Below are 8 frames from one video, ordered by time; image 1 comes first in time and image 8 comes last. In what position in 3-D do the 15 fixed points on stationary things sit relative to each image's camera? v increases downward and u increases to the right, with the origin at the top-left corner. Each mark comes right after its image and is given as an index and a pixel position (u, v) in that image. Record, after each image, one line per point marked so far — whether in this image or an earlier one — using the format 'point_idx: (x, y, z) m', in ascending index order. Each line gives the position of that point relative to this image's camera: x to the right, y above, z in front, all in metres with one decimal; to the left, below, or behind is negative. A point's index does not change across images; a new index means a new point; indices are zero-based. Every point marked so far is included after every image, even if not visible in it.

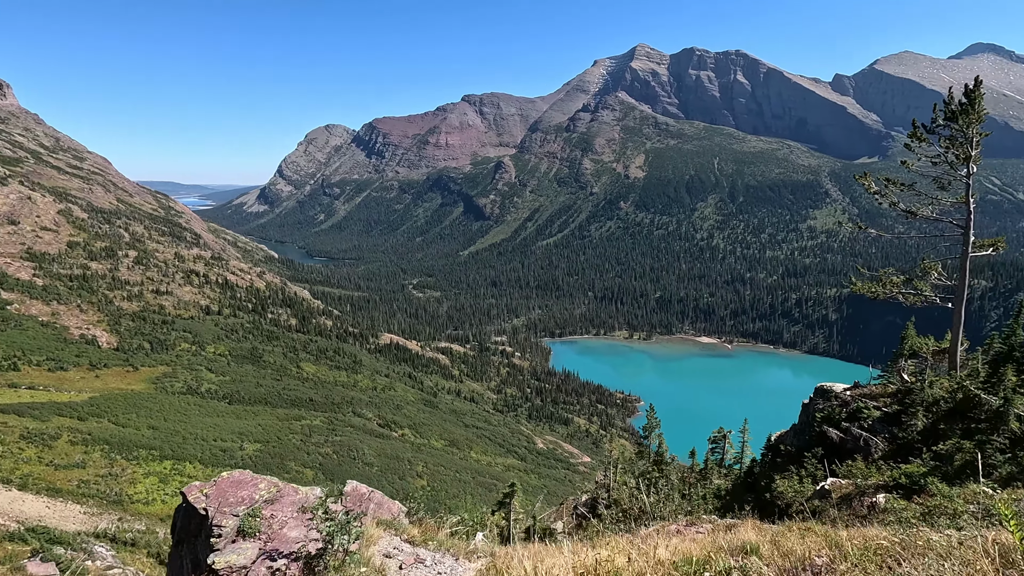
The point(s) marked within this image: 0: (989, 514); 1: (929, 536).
0: (+17.0, -8.2, +19.0) m
1: (+9.3, -5.5, +11.6) m
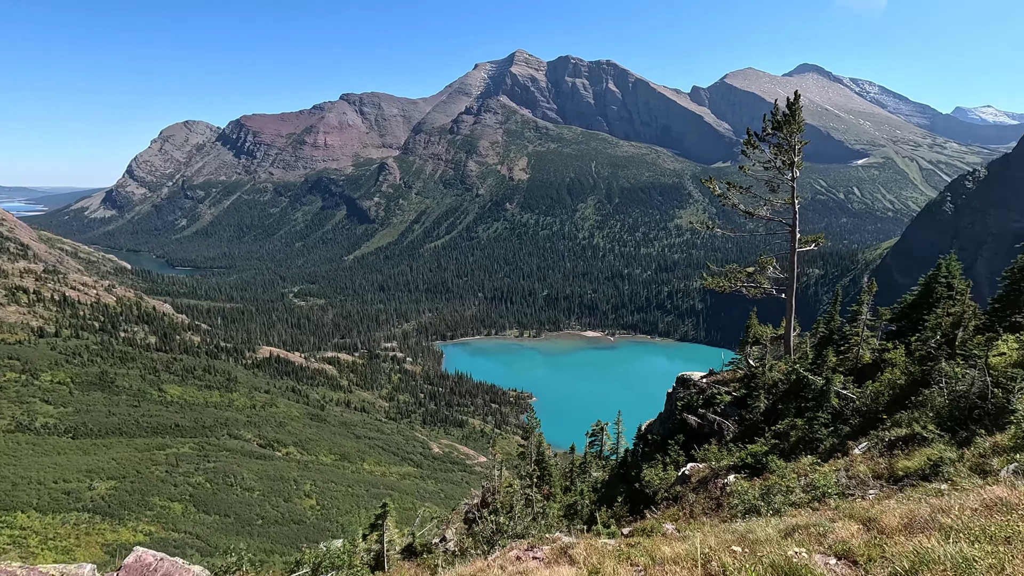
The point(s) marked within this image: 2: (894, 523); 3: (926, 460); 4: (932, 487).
0: (+11.9, -7.9, +20.9) m
1: (+5.7, -5.5, +12.1) m
2: (+6.1, -3.9, +8.8) m
3: (+15.2, -6.3, +19.7) m
4: (+13.5, -6.4, +17.2) m
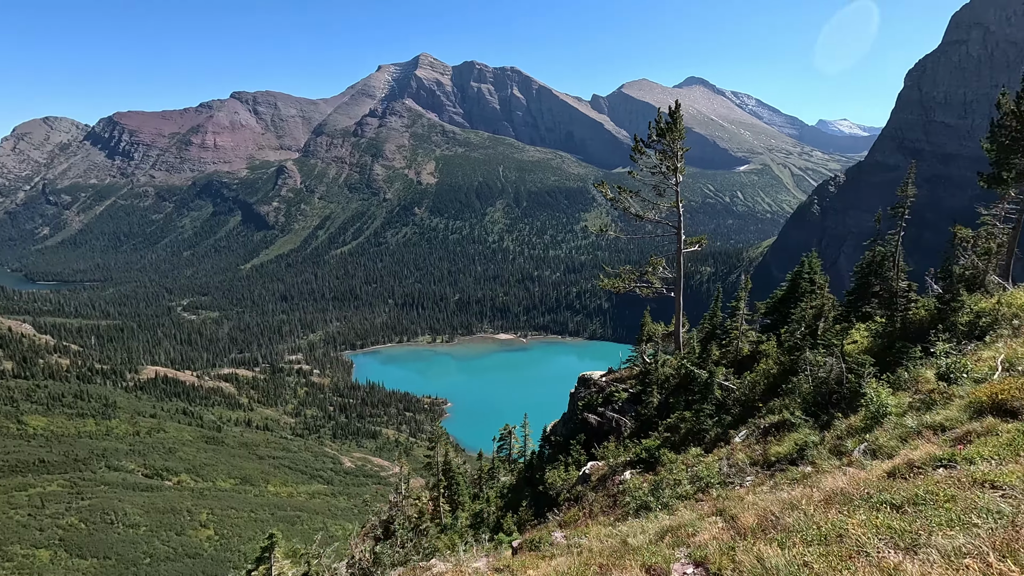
0: (+7.7, -7.9, +21.8) m
1: (+3.0, -5.6, +12.1) m
2: (+3.9, -3.9, +8.9) m
3: (+11.1, -6.2, +21.1) m
4: (+9.8, -6.3, +18.4) m
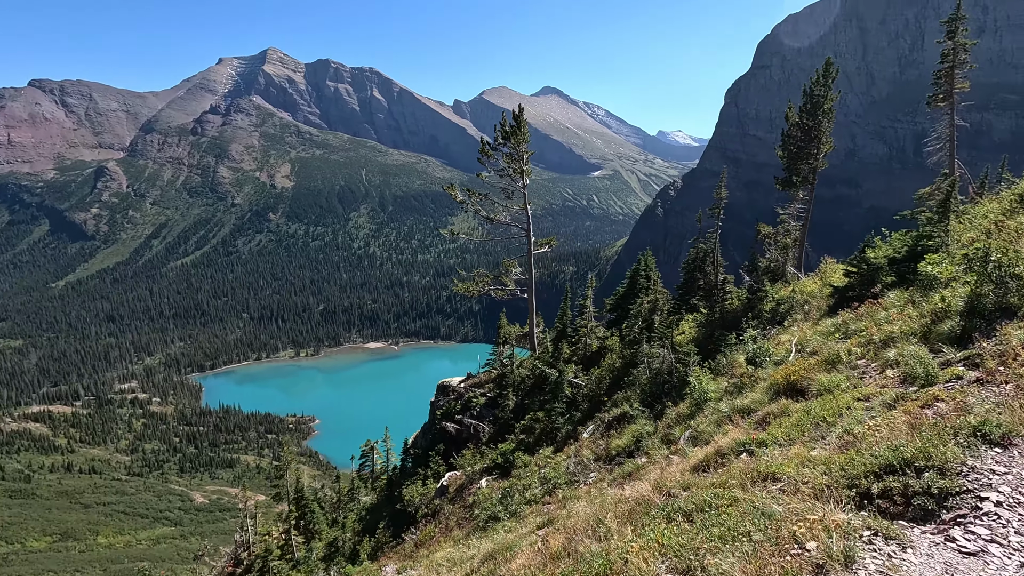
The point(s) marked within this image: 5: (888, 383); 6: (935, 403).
0: (+1.5, -8.0, +21.7) m
1: (-0.9, -5.7, +11.2) m
2: (+0.7, -3.9, +8.3) m
3: (+4.9, -6.1, +21.9) m
4: (+4.3, -6.2, +19.0) m
5: (+8.4, -2.1, +11.9) m
6: (+7.1, -1.9, +9.0) m
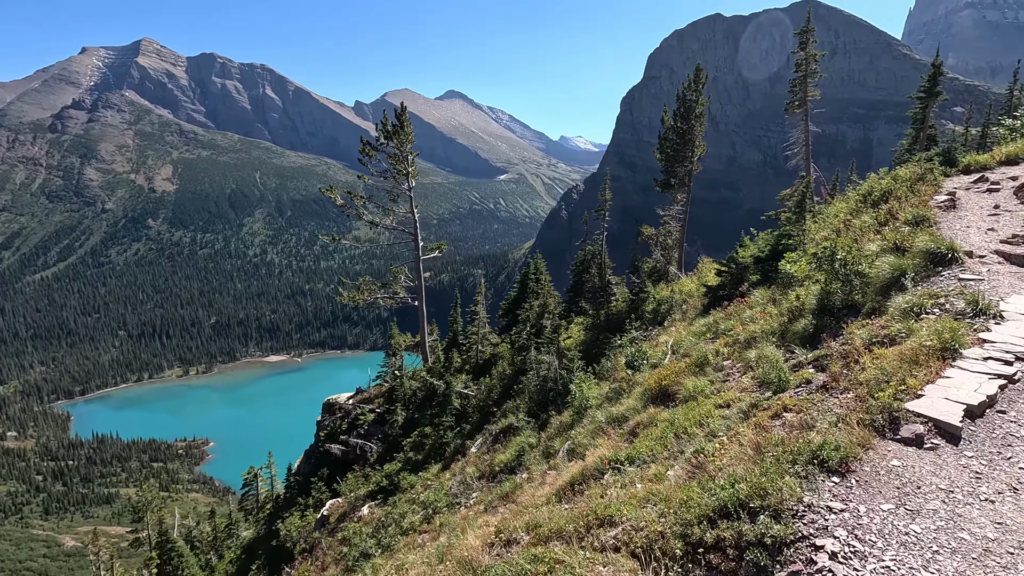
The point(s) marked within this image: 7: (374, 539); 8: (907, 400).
0: (-3.1, -8.3, +20.1) m
1: (-3.8, -6.0, +9.3) m
2: (-1.8, -4.2, +6.7) m
3: (+0.1, -6.3, +20.8) m
4: (0.0, -6.4, +17.8) m
5: (+5.1, -2.2, +11.6) m
6: (+4.3, -2.0, +8.5) m
7: (-5.3, -9.3, +20.1) m
8: (+4.9, -1.4, +6.7) m
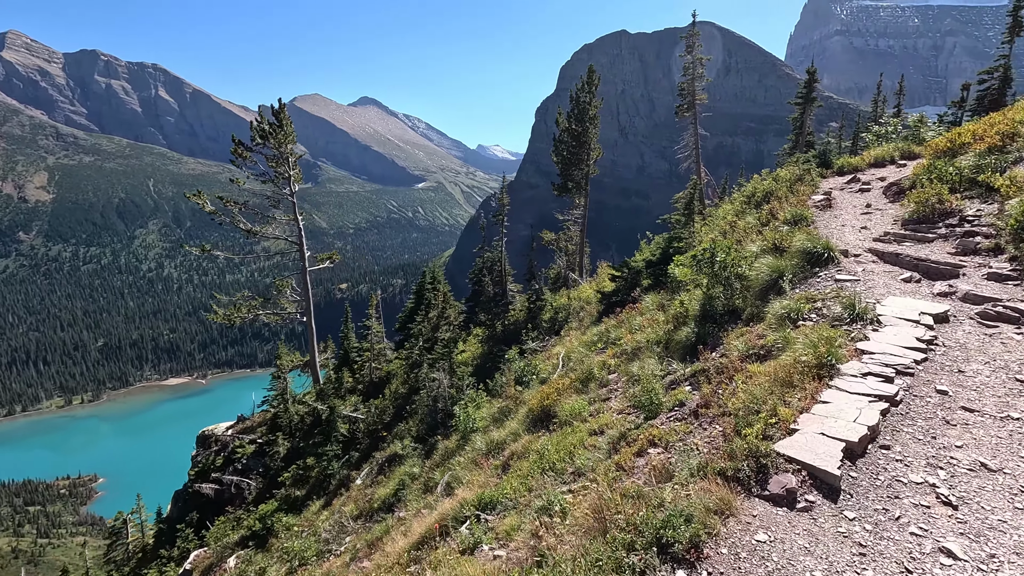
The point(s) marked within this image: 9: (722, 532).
0: (-7.0, -8.8, +17.3) m
1: (-6.2, -6.4, +6.6) m
2: (-4.0, -4.4, +4.3) m
3: (-4.0, -6.7, +18.5) m
4: (-3.7, -6.8, +15.6) m
5: (+2.1, -2.3, +10.1) m
6: (+1.8, -2.1, +7.0) m
7: (-9.2, -9.9, +17.0) m
8: (+2.6, -1.5, +5.3) m
9: (+1.7, -2.0, +4.3) m
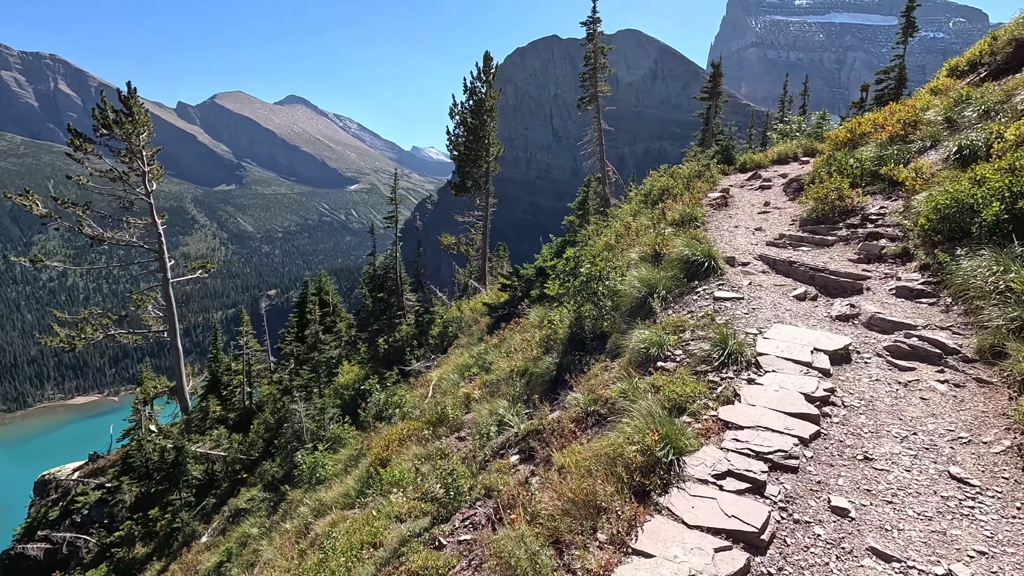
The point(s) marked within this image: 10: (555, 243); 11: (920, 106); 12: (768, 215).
0: (-10.8, -9.4, +13.4) m
1: (-8.8, -6.9, +2.8) m
2: (-6.3, -4.9, +0.8) m
3: (-8.0, -7.3, +14.9) m
4: (-7.3, -7.4, +12.0) m
5: (-1.0, -2.7, +7.3) m
6: (-1.0, -2.5, +4.2) m
7: (-12.8, -10.5, +12.9) m
8: (+0.1, -1.8, +2.6) m
9: (-0.7, -2.3, +1.5) m
10: (+1.6, +1.7, +19.7) m
11: (+9.9, +4.4, +13.0) m
12: (+6.1, +1.7, +12.7) m
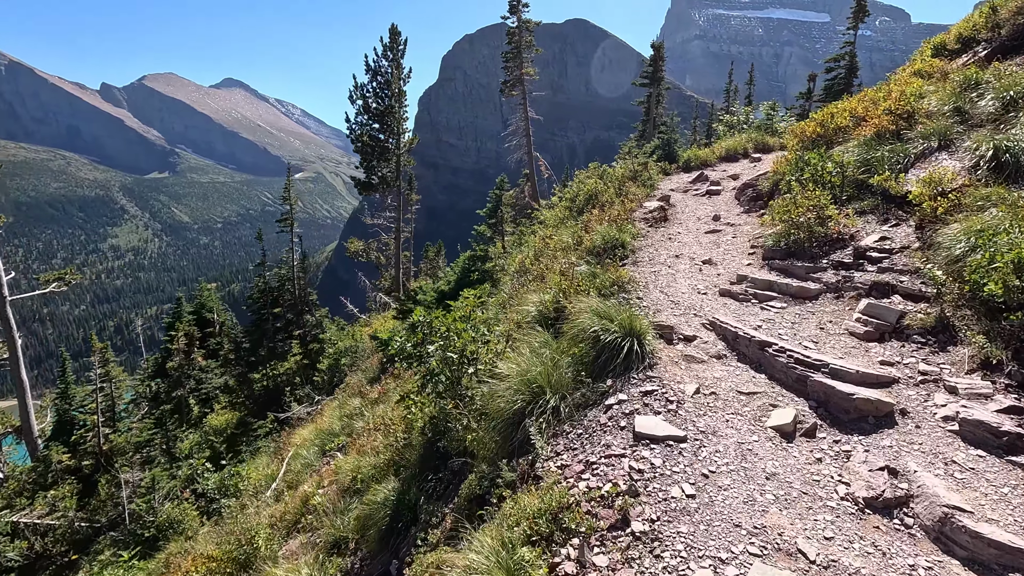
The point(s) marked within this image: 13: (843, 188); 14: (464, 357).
0: (-13.1, -10.5, +8.8) m
1: (-10.2, -8.2, -1.6) m
2: (-7.6, -6.2, -3.4) m
3: (-10.4, -8.3, +10.5) m
4: (-9.5, -8.4, +7.7) m
5: (-2.9, -3.7, +3.5) m
6: (-2.6, -3.6, +0.4) m
7: (-15.0, -11.7, +8.1) m
8: (-1.4, -3.0, -1.2) m
9: (-2.1, -3.5, -2.3) m
10: (-1.4, +1.0, +15.9) m
11: (+7.4, +3.6, +10.0) m
12: (+3.6, +0.9, +9.4) m
13: (+5.2, +1.5, +8.4) m
14: (-0.5, -0.8, +5.9) m
